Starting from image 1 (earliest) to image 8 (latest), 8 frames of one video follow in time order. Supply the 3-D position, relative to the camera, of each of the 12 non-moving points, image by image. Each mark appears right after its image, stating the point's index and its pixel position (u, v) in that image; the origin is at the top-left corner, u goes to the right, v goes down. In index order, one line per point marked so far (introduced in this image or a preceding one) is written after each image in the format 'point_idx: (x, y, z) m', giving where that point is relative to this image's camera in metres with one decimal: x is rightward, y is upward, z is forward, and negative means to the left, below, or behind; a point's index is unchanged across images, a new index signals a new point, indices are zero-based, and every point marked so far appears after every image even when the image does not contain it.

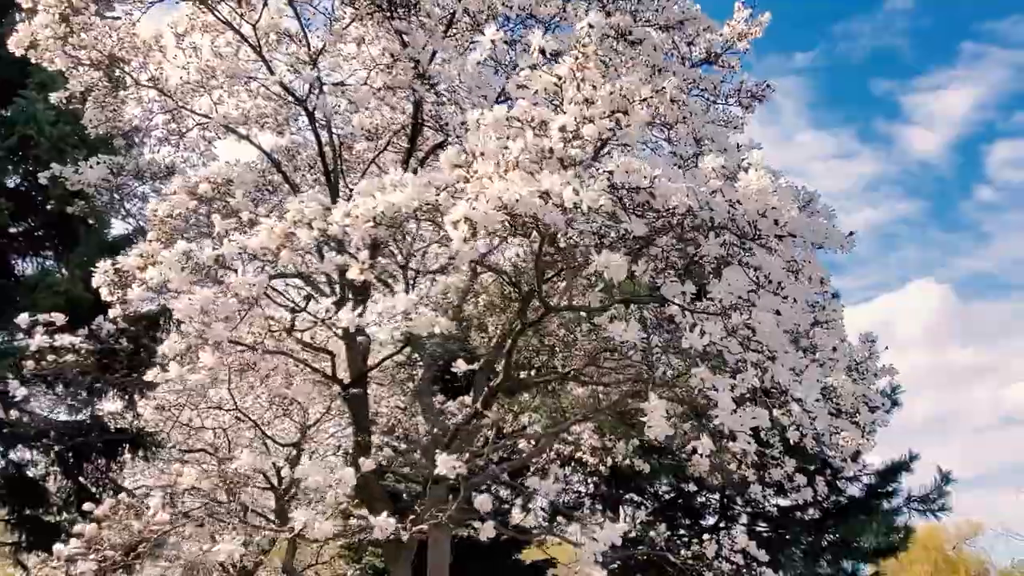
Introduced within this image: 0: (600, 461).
0: (+1.3, -2.6, +11.2) m
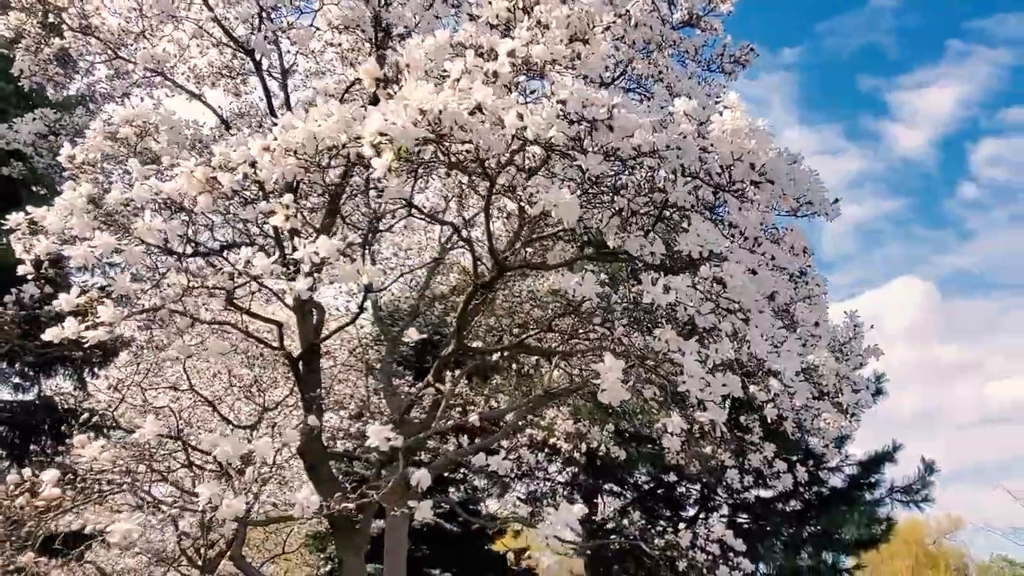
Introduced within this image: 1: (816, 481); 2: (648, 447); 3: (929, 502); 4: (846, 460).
0: (+0.9, -2.3, +10.8) m
1: (+5.3, -3.4, +12.9) m
2: (+2.1, -2.5, +11.5) m
3: (+7.1, -3.6, +12.7) m
4: (+6.0, -3.1, +13.3) m
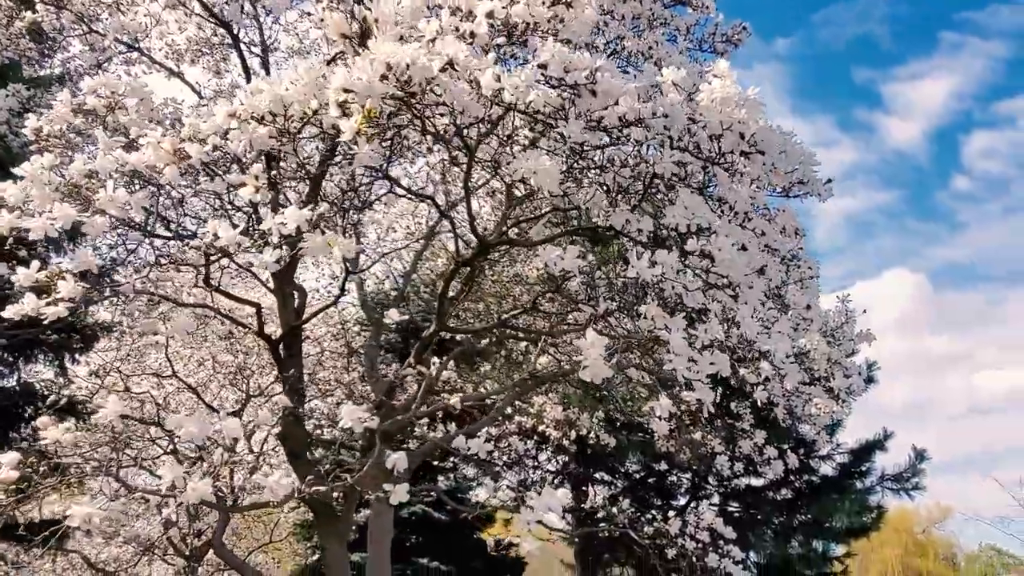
0: (+0.7, -2.1, +10.7) m
1: (+5.1, -3.1, +12.9) m
2: (+1.9, -2.3, +11.4) m
3: (+7.0, -3.4, +12.7) m
4: (+5.8, -2.9, +13.3) m
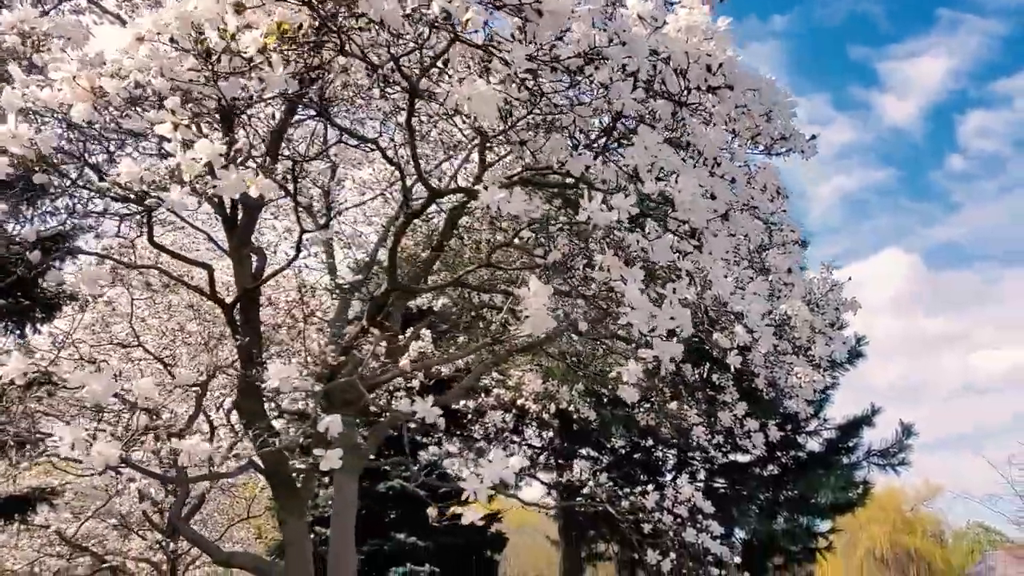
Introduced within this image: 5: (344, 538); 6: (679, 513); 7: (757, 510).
0: (+0.4, -1.7, +10.5) m
1: (+4.8, -2.7, +12.7) m
2: (+1.7, -1.8, +11.2) m
3: (+6.7, -3.0, +12.5) m
4: (+5.5, -2.4, +13.1) m
5: (-1.4, -2.1, +6.2) m
6: (+1.8, -2.4, +8.0) m
7: (+4.0, -3.7, +12.3) m
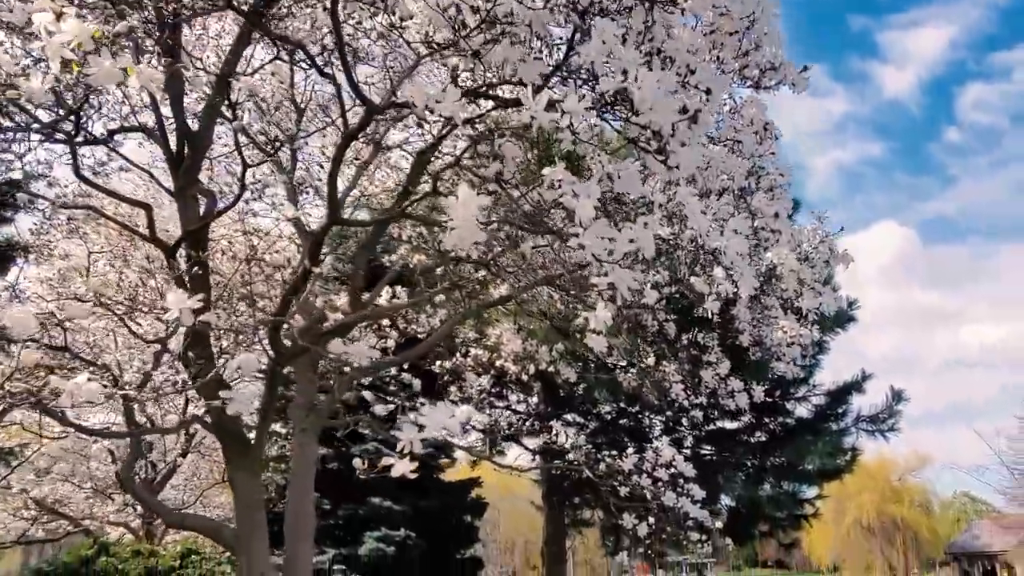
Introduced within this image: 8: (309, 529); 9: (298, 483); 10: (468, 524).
0: (+0.2, -1.1, +10.2) m
1: (+4.5, -2.1, +12.4) m
2: (+1.4, -1.2, +10.9) m
3: (+6.4, -2.4, +12.3) m
4: (+5.2, -1.8, +12.8) m
5: (-1.7, -1.7, +5.8) m
6: (+1.5, -1.9, +7.7) m
7: (+3.7, -3.1, +12.0) m
8: (-1.6, -1.9, +5.8) m
9: (-1.7, -1.5, +5.9) m
10: (-0.7, -3.6, +11.3) m
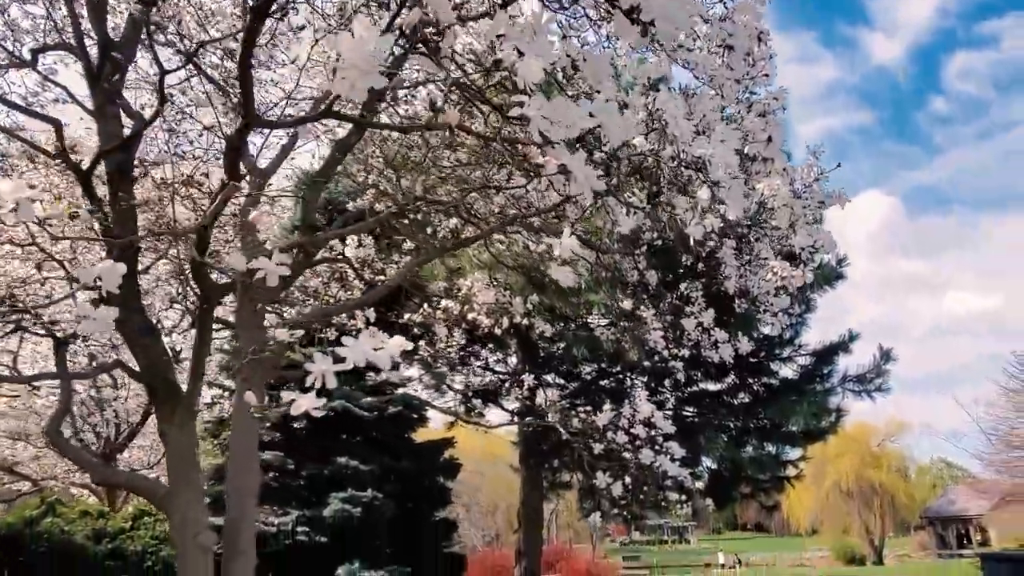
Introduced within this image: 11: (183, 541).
0: (-0.2, -0.5, +9.7) m
1: (+4.1, -1.3, +12.1) m
2: (+1.0, -0.6, +10.4) m
3: (+6.0, -1.7, +12.0) m
4: (+4.8, -1.0, +12.4) m
5: (-1.9, -1.2, +5.3) m
6: (+1.2, -1.4, +7.2) m
7: (+3.4, -2.4, +11.7) m
8: (-1.9, -1.4, +5.3) m
9: (-2.0, -1.1, +5.4) m
10: (-1.1, -2.9, +10.9) m
11: (-2.1, -1.6, +4.7) m
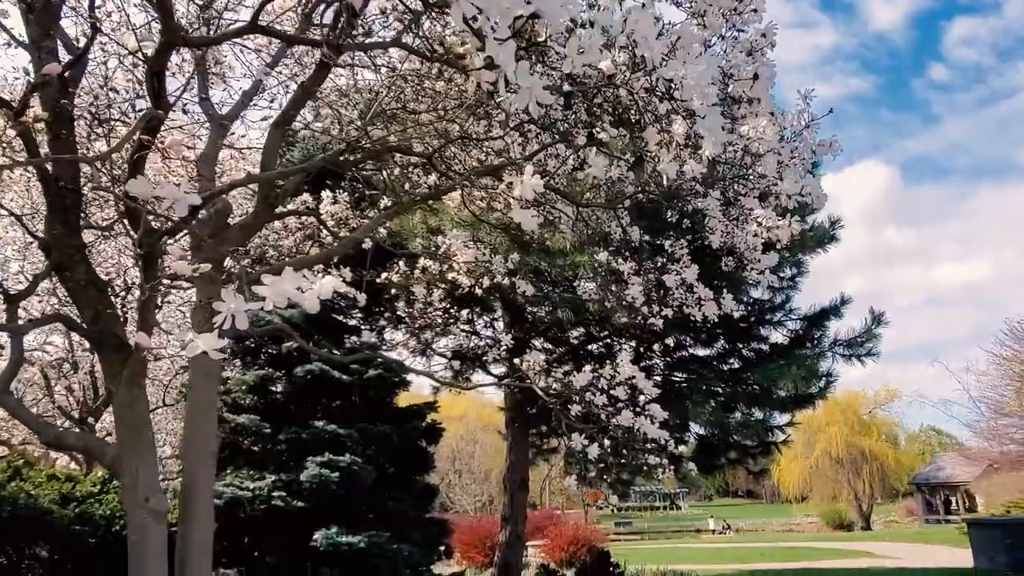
0: (-0.4, 0.0, +9.4) m
1: (+3.9, -0.8, +11.8) m
2: (+0.8, -0.1, +10.2) m
3: (+5.7, -1.1, +11.8) m
4: (+4.6, -0.4, +12.2) m
5: (-2.1, -0.9, +5.1) m
6: (+1.0, -1.0, +7.0) m
7: (+3.1, -1.8, +11.5) m
8: (-2.1, -1.1, +5.1) m
9: (-2.2, -0.7, +5.1) m
10: (-1.3, -2.3, +10.7) m
11: (-2.3, -1.3, +4.5) m
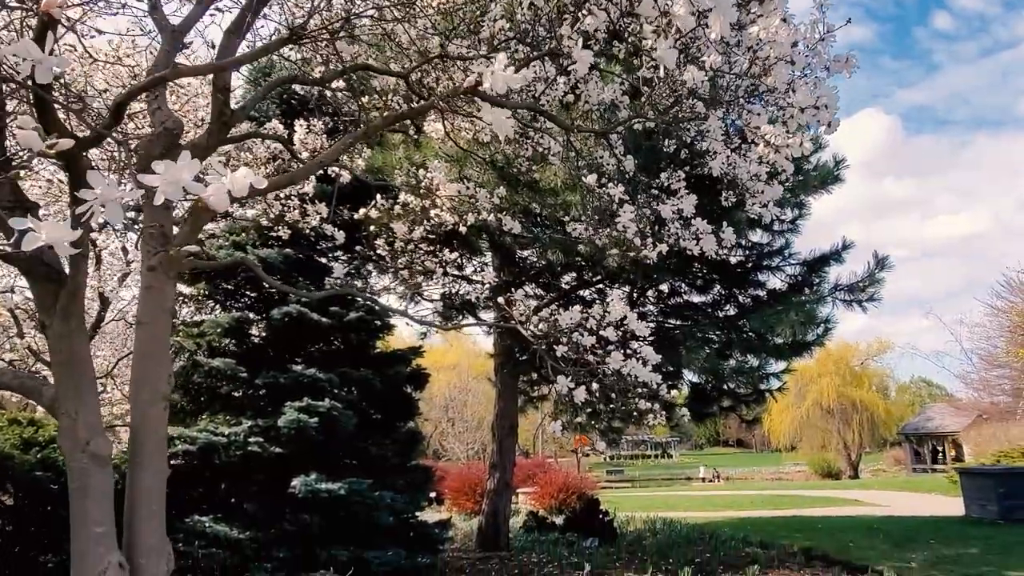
0: (-0.5, +0.8, +8.9) m
1: (+3.7, +0.1, +11.4) m
2: (+0.6, +0.7, +9.7) m
3: (+5.6, -0.2, +11.4) m
4: (+4.4, +0.5, +11.8) m
5: (-2.3, -0.4, +4.7) m
6: (+0.9, -0.4, +6.6) m
7: (+2.9, -0.9, +11.1) m
8: (-2.2, -0.6, +4.6) m
9: (-2.3, -0.3, +4.7) m
10: (-1.5, -1.5, +10.4) m
11: (-2.4, -0.9, +4.1) m
